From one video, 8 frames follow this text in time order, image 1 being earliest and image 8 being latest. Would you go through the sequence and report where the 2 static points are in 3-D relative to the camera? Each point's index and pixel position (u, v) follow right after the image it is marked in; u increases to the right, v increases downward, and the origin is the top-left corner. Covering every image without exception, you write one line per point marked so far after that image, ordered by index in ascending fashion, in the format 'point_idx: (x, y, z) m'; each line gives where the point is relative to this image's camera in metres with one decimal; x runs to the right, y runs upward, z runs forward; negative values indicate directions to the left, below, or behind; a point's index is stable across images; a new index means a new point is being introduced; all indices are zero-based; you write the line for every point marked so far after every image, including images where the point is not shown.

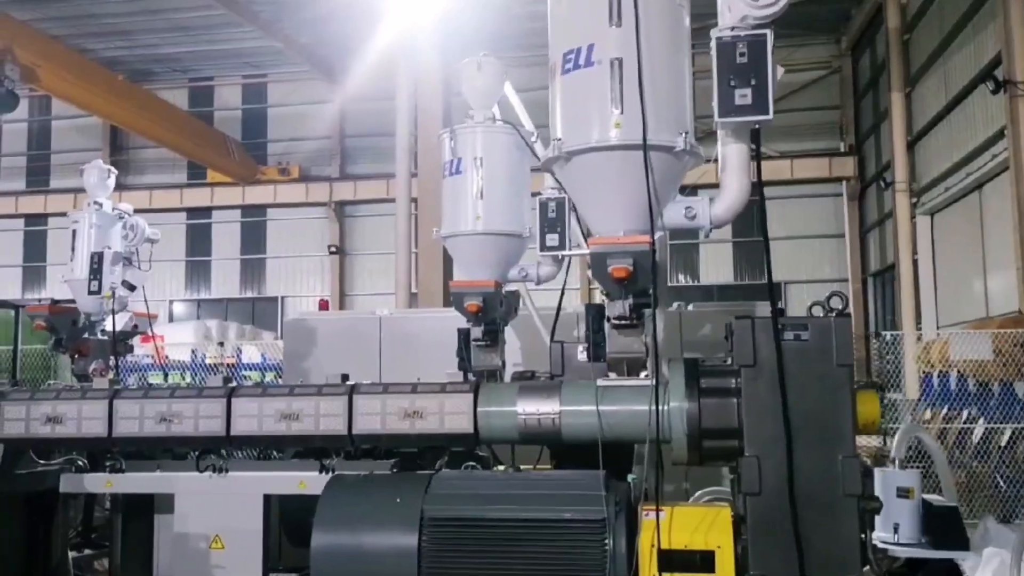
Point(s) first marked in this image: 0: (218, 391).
0: (-1.1, -0.4, +3.1) m
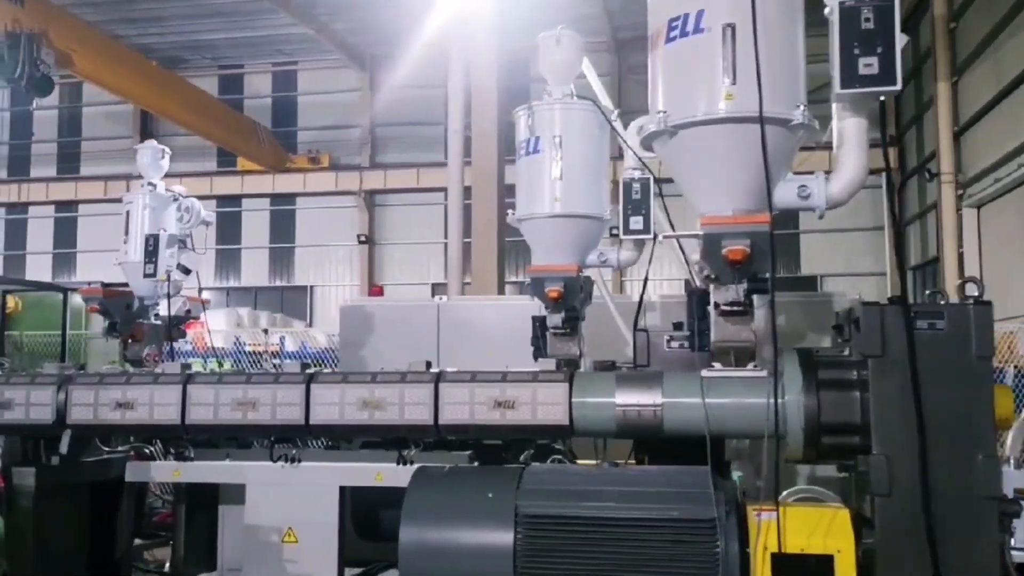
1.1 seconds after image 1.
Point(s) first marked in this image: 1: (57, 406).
0: (-0.8, -0.3, +3.0) m
1: (-1.7, -0.4, +3.1) m
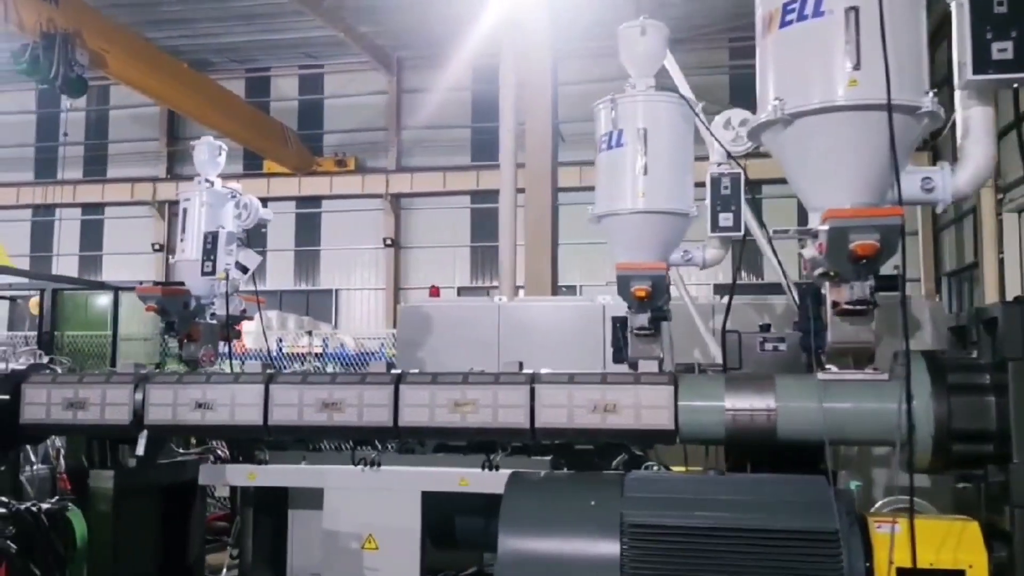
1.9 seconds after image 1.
0: (-0.4, -0.3, +2.9) m
1: (-1.3, -0.4, +3.0) m
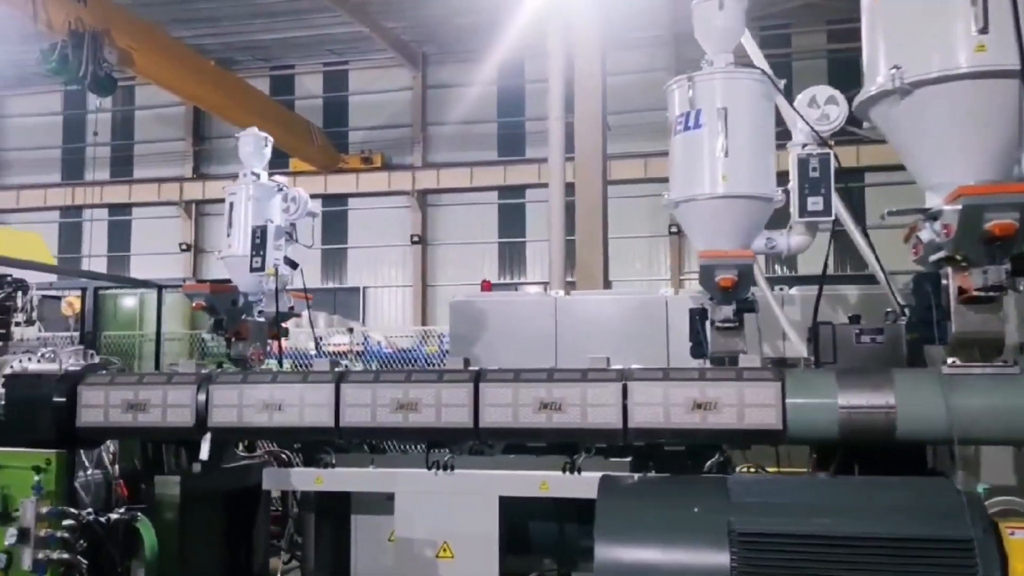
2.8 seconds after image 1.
0: (-0.2, -0.3, +2.7) m
1: (-1.1, -0.4, +2.8) m
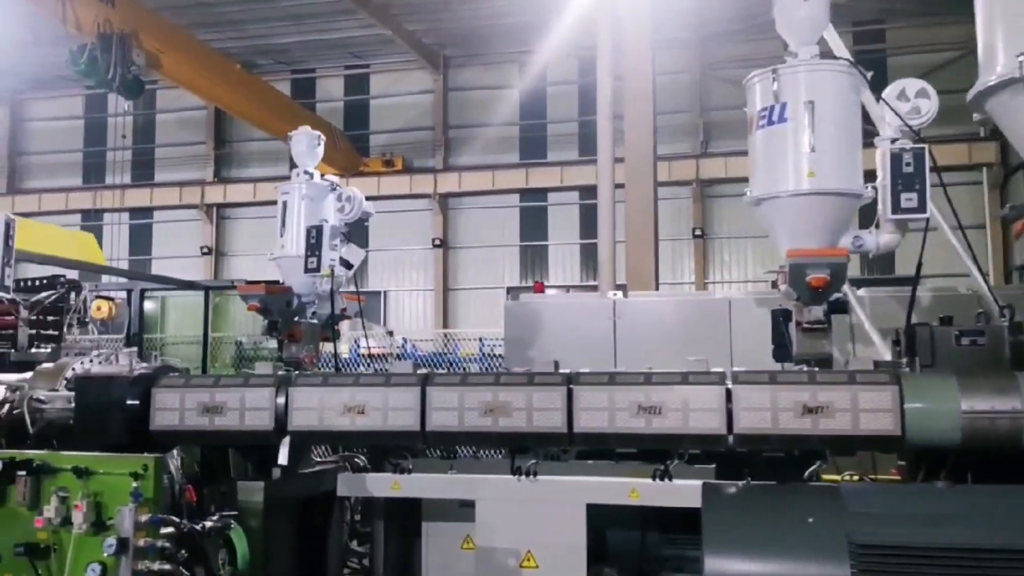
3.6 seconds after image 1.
0: (+0.1, -0.3, +2.6) m
1: (-0.8, -0.4, +2.7) m
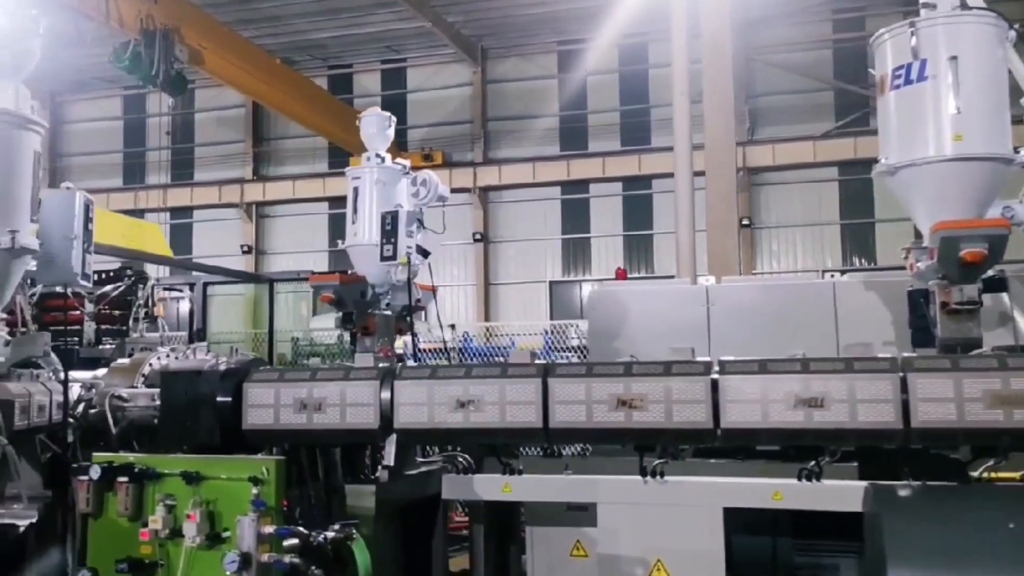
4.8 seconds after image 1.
0: (+0.5, -0.2, +2.3) m
1: (-0.4, -0.4, +2.4) m
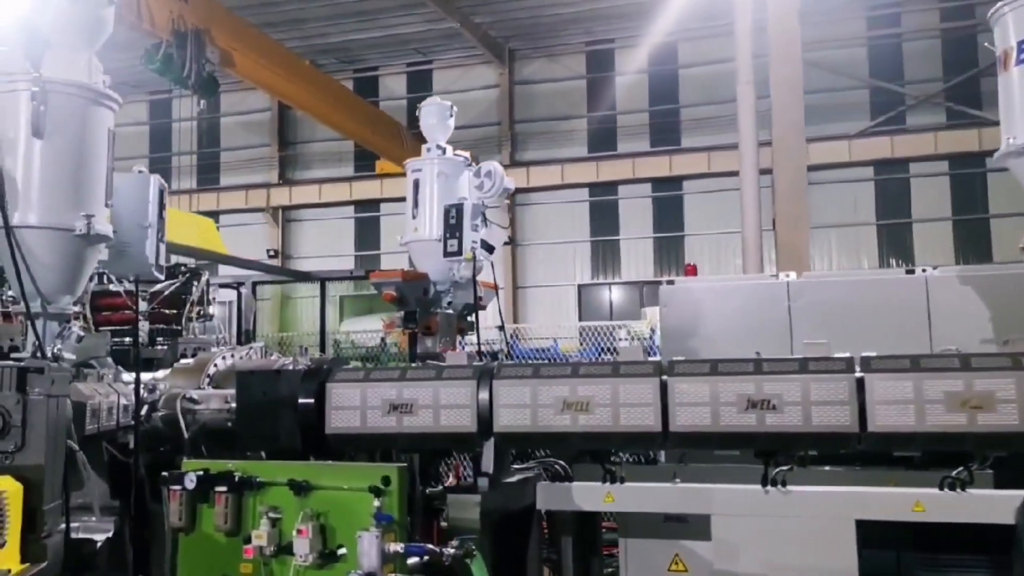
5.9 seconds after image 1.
0: (+0.8, -0.2, +2.1) m
1: (-0.1, -0.3, +2.2) m
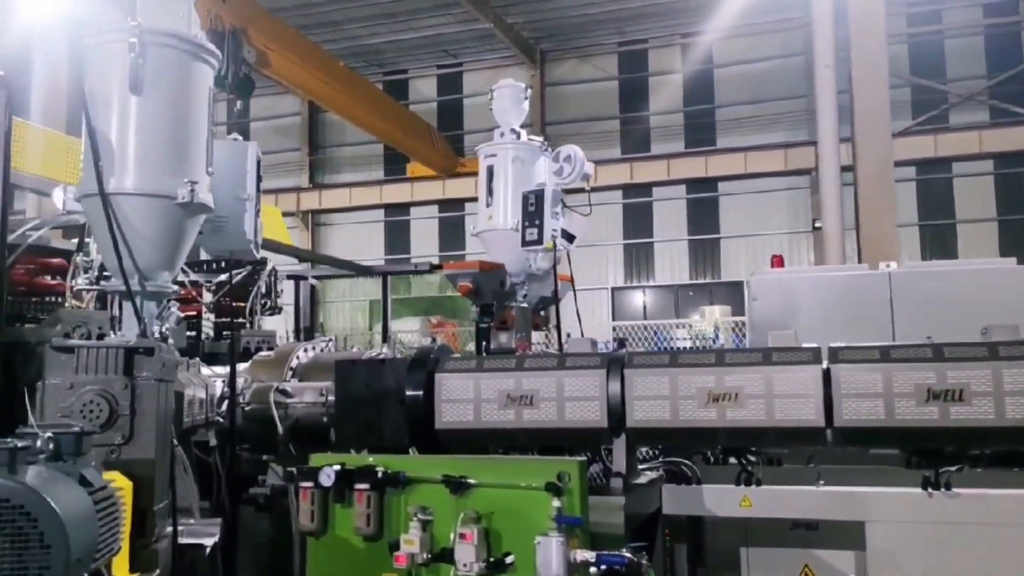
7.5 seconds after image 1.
0: (+1.1, -0.1, +1.8) m
1: (+0.2, -0.3, +2.0) m
